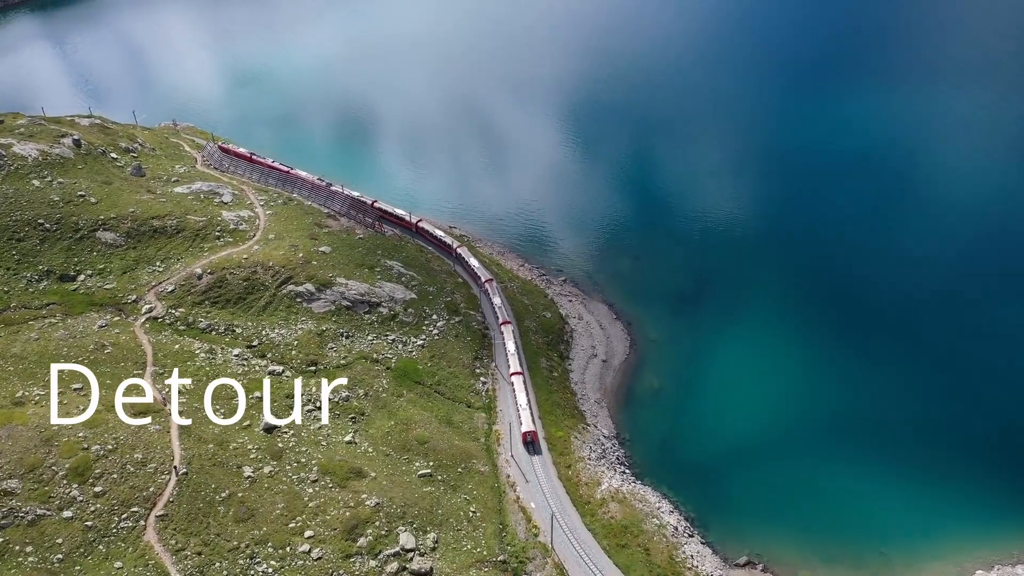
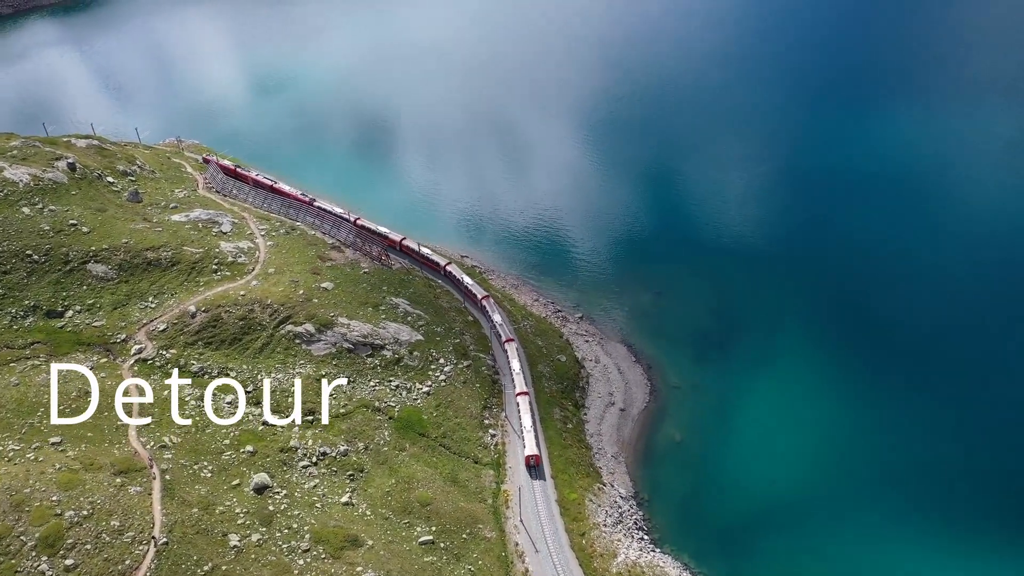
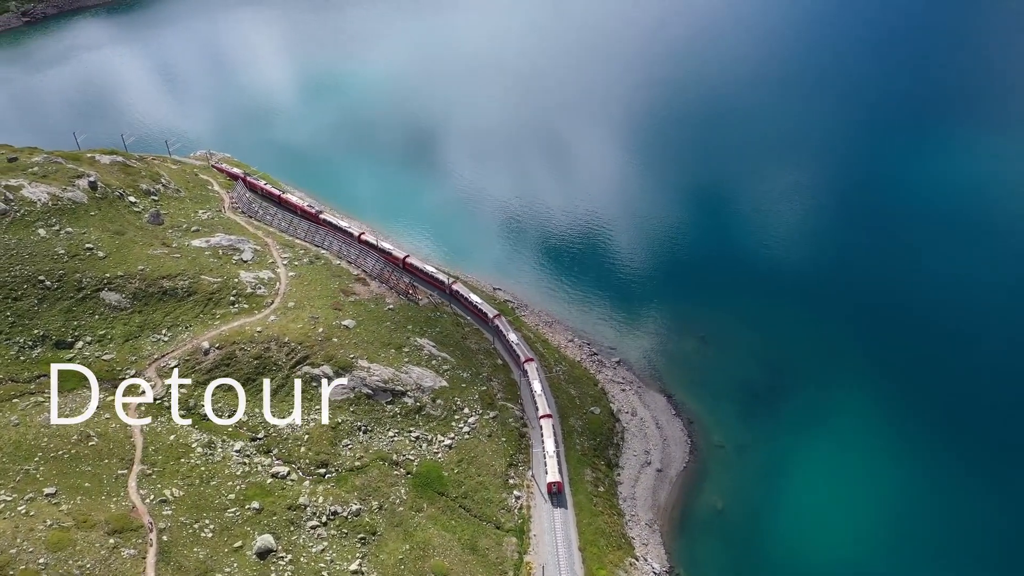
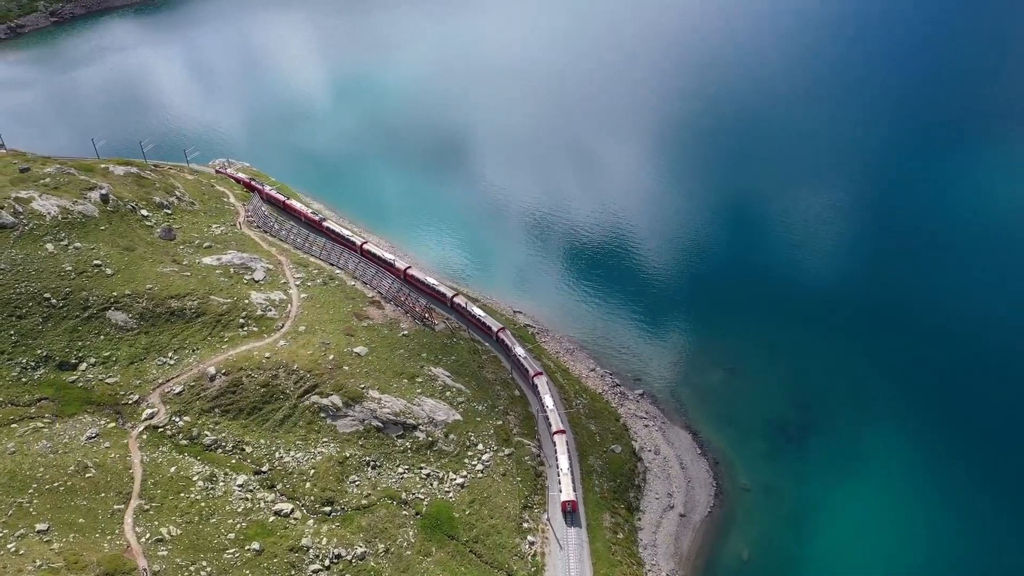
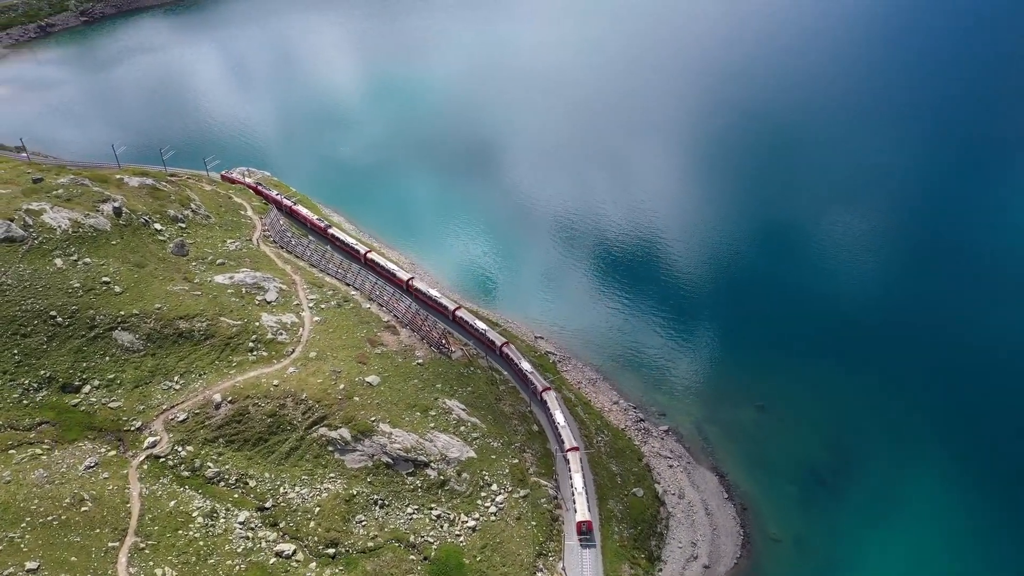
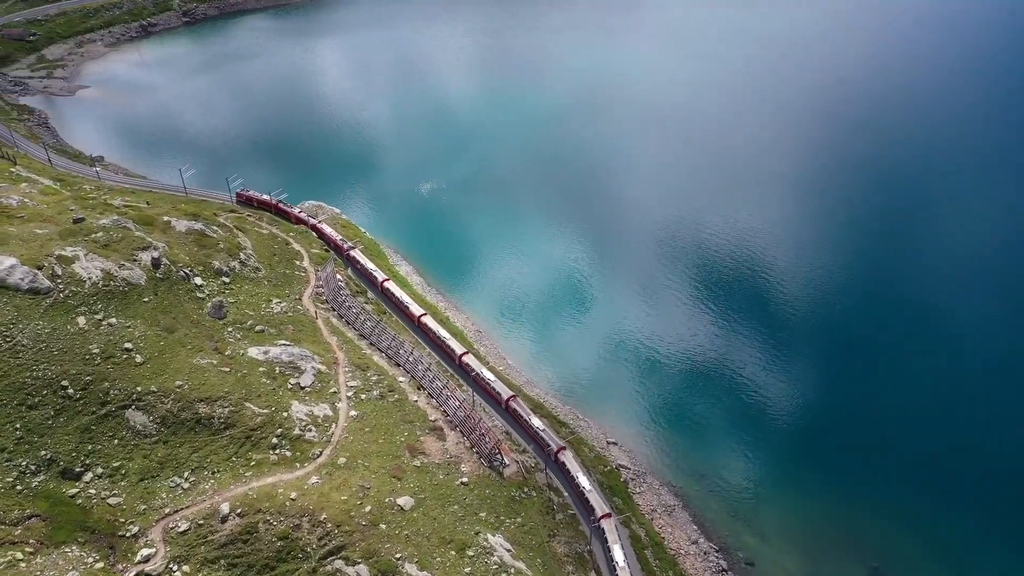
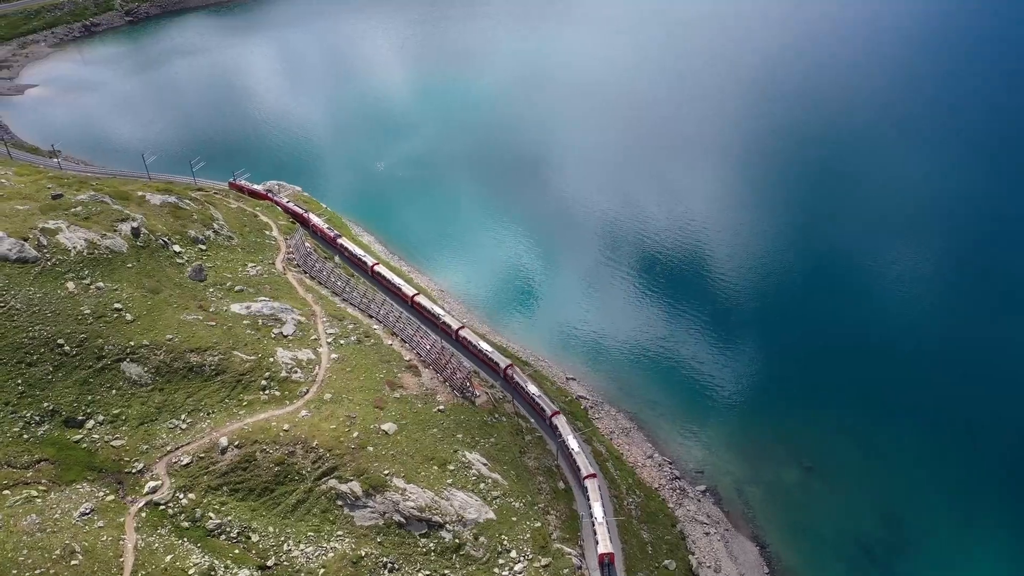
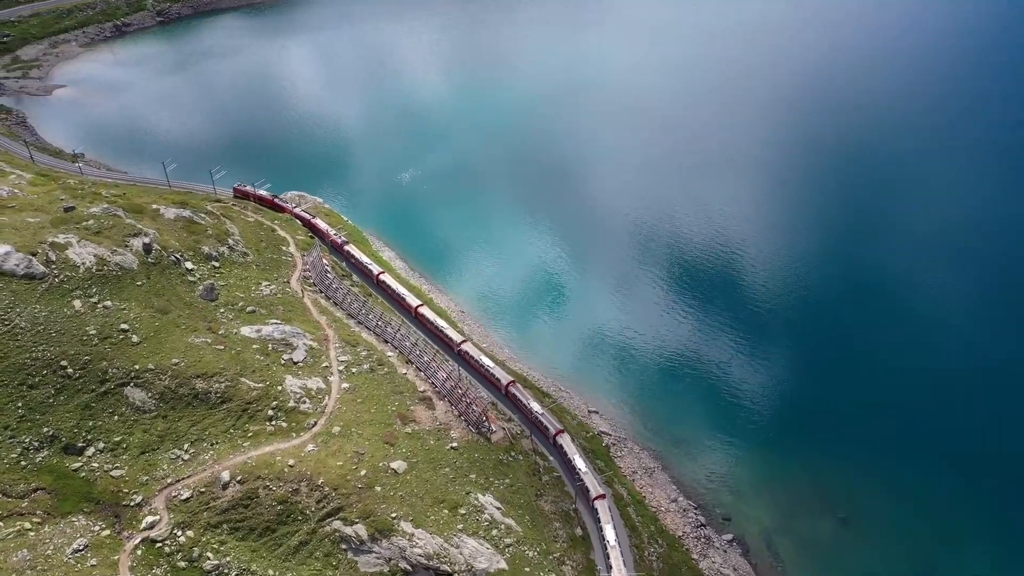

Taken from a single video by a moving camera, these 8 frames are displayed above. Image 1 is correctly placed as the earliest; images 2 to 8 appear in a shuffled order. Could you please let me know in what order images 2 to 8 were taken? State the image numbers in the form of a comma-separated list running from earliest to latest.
2, 3, 4, 5, 7, 8, 6
